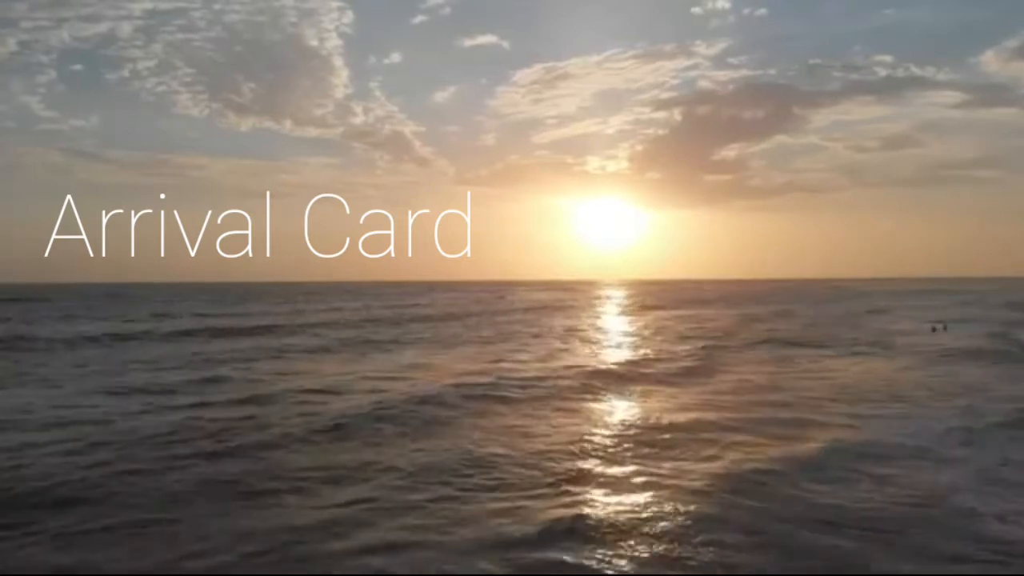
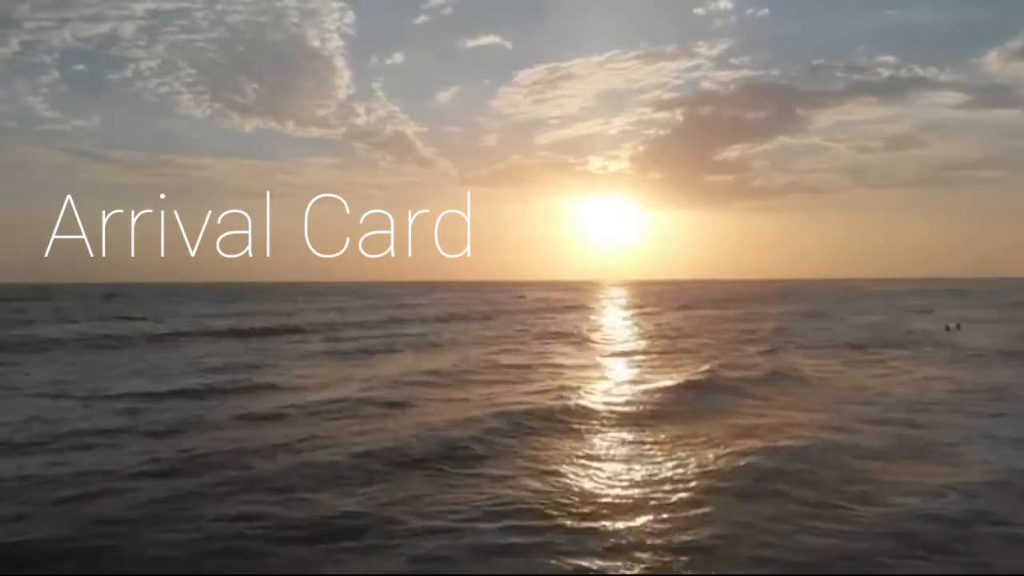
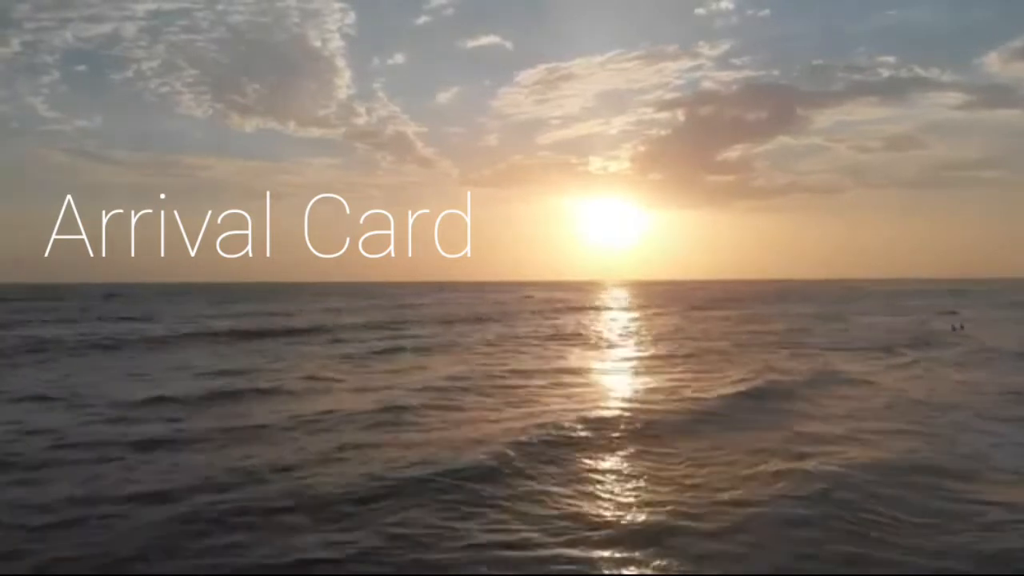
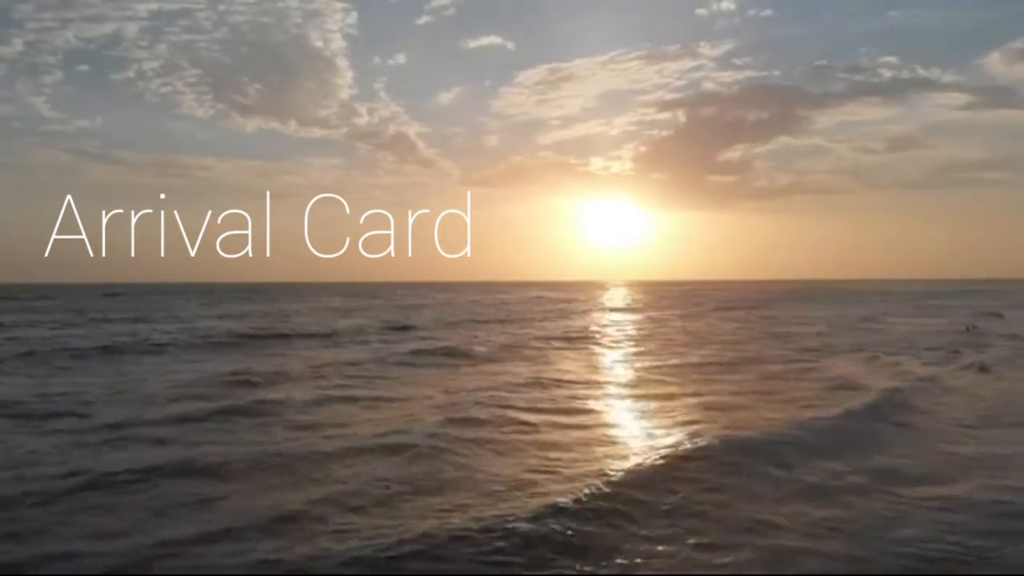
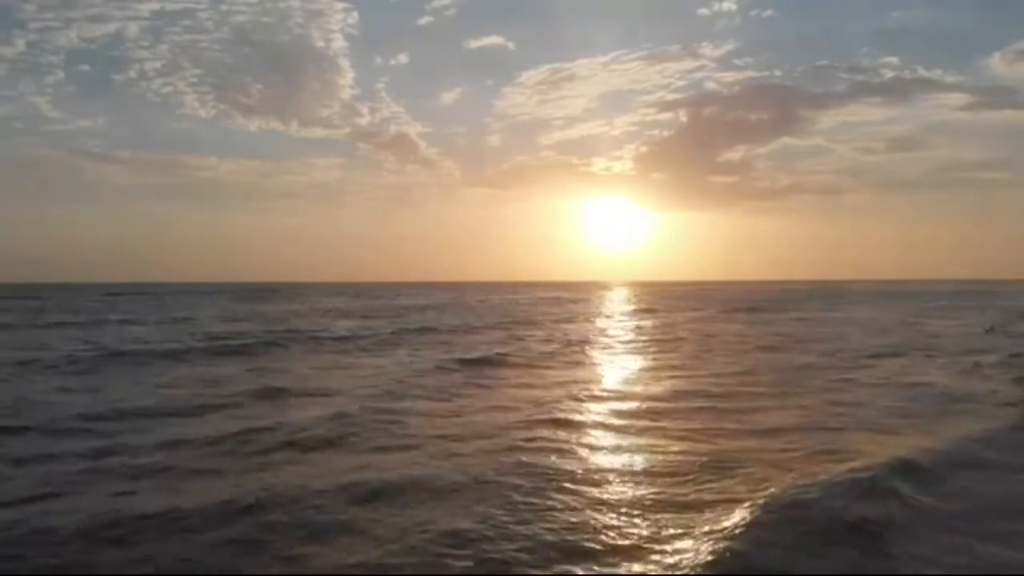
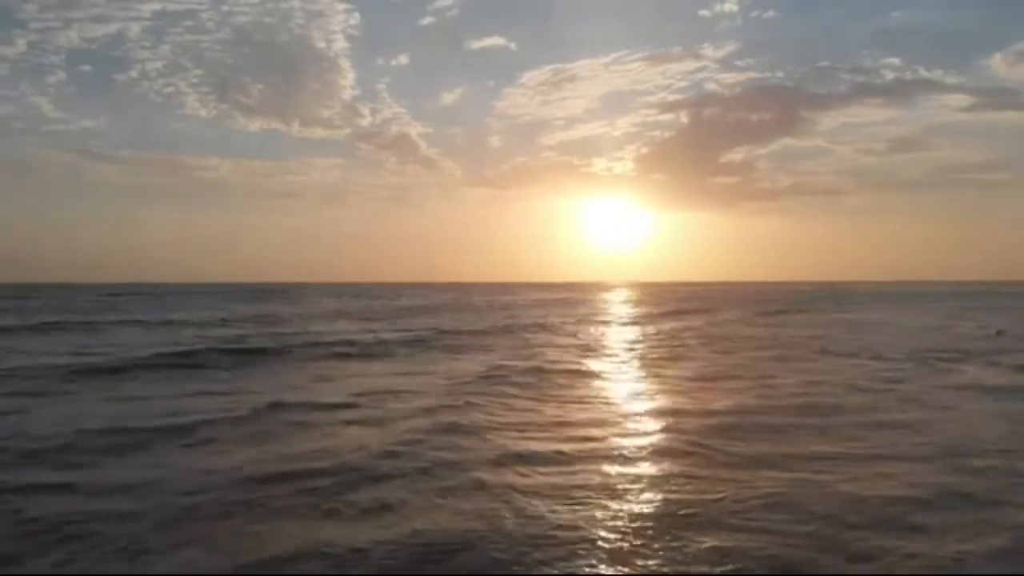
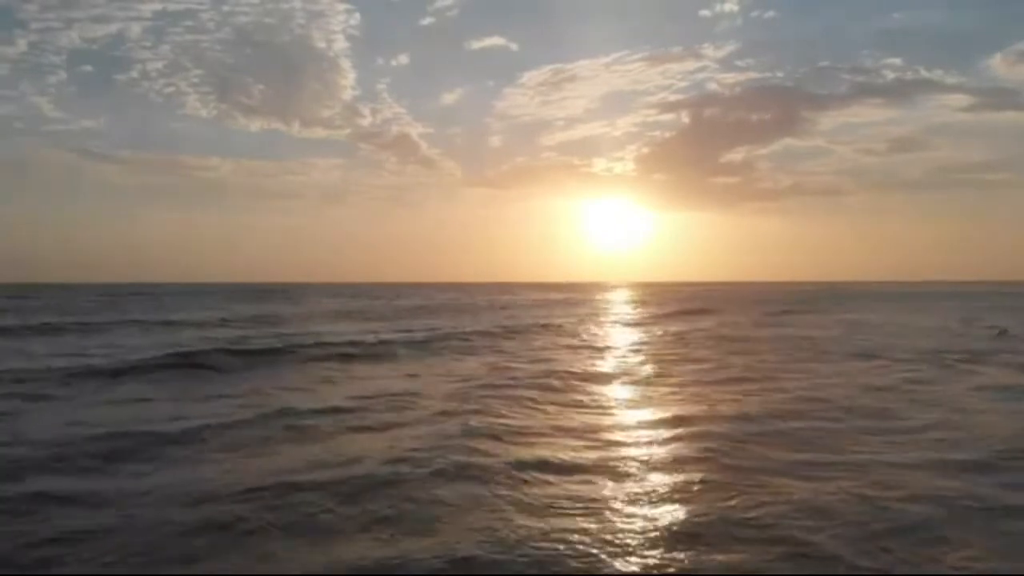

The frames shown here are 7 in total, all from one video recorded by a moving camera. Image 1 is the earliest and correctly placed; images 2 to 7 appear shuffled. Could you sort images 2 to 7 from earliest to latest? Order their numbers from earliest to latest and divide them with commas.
2, 3, 4, 5, 6, 7
